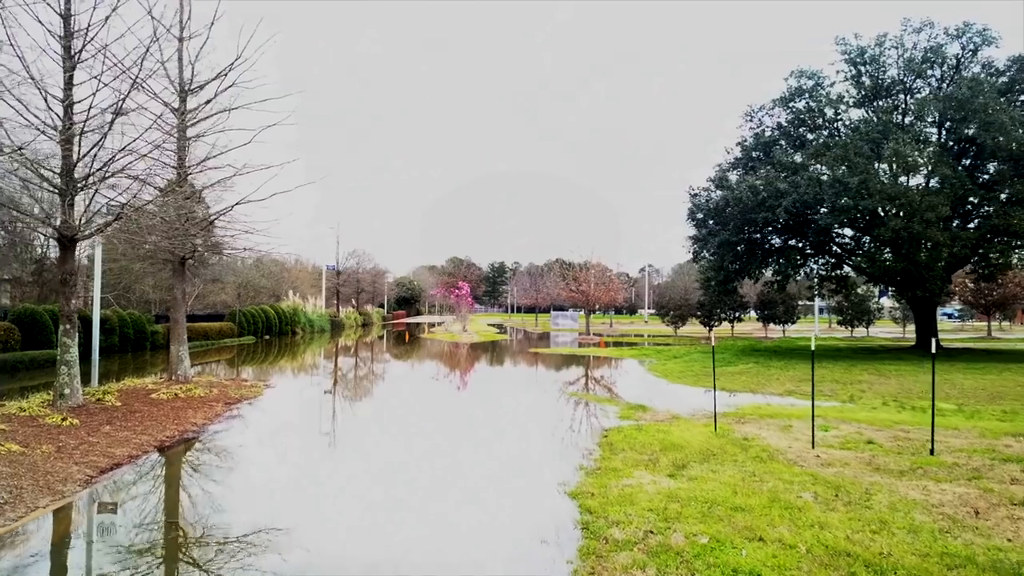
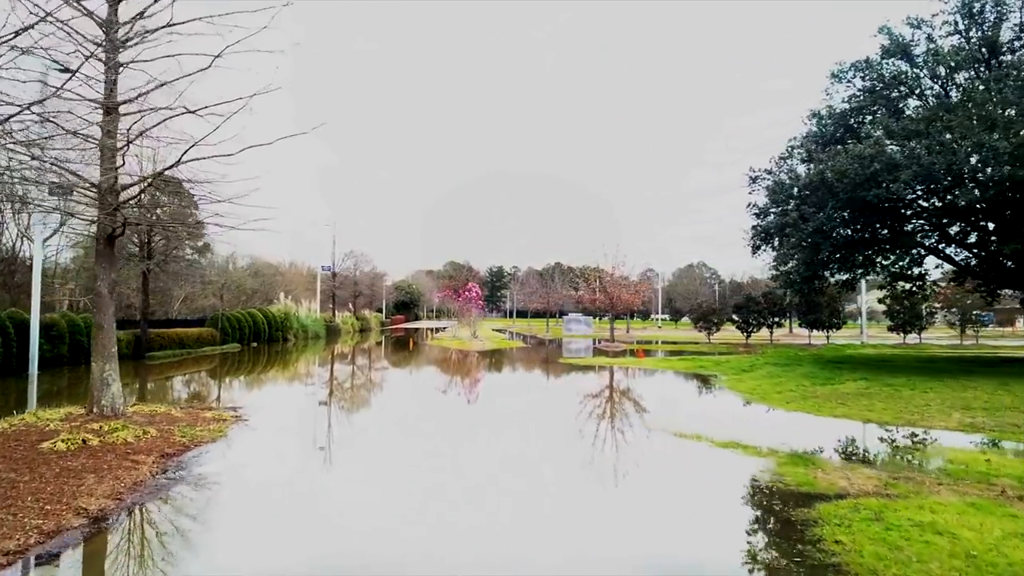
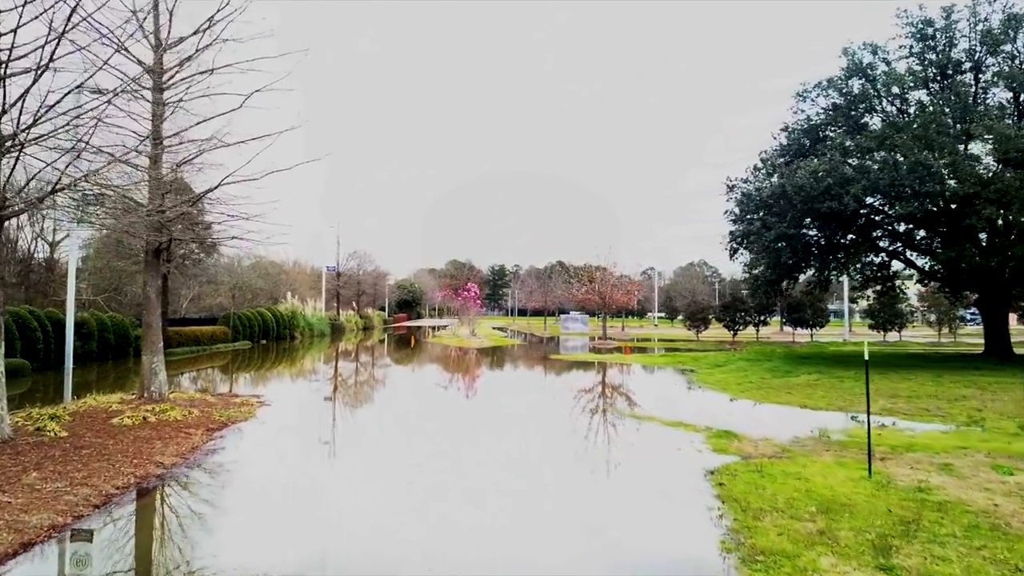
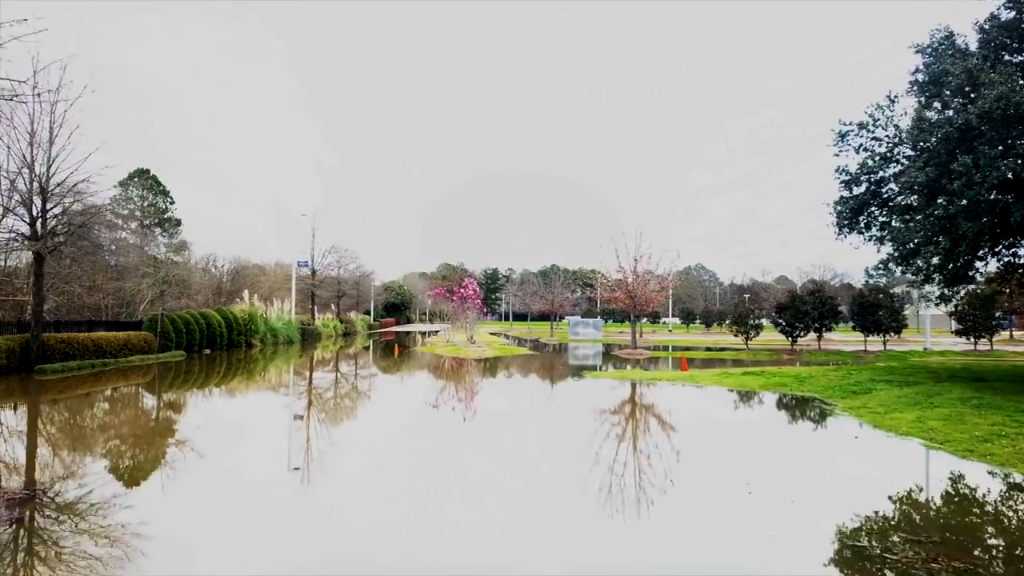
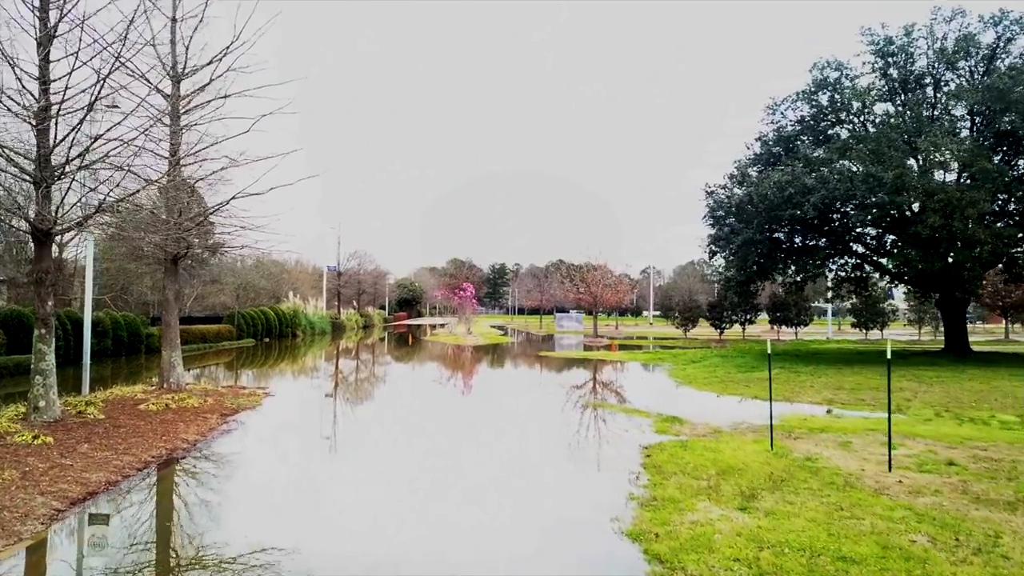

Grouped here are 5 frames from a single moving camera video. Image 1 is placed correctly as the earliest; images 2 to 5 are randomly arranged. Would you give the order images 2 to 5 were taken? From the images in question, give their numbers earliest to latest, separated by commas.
5, 3, 2, 4
